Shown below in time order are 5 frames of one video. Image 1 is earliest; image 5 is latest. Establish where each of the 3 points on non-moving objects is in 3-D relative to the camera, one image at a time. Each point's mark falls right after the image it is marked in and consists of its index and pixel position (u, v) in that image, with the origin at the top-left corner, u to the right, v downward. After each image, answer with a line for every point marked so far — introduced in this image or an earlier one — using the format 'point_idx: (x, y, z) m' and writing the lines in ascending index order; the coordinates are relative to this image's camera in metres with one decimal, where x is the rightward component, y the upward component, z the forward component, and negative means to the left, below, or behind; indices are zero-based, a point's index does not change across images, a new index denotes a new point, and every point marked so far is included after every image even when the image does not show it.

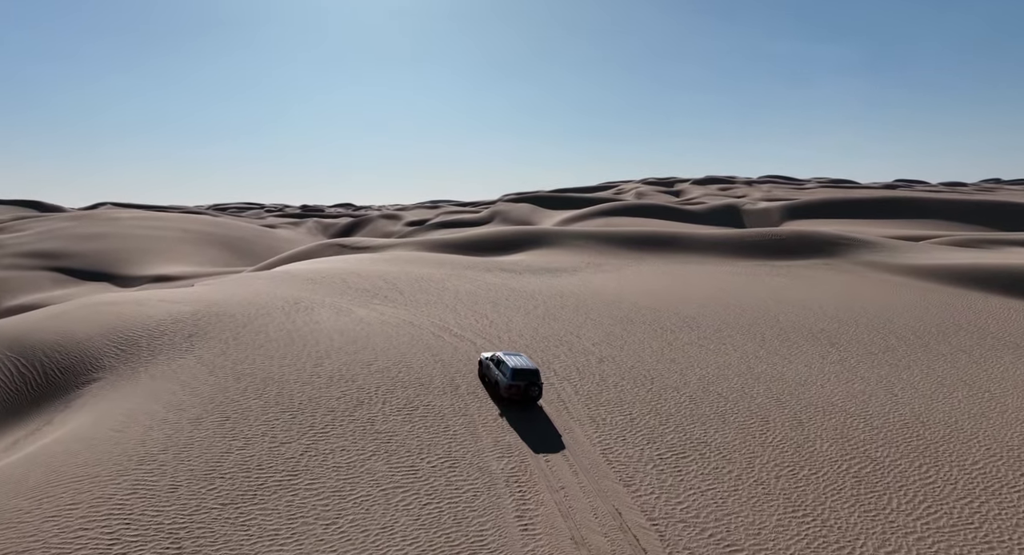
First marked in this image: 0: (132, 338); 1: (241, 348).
0: (-12.1, -2.0, +17.6) m
1: (-8.9, -2.3, +18.1) m
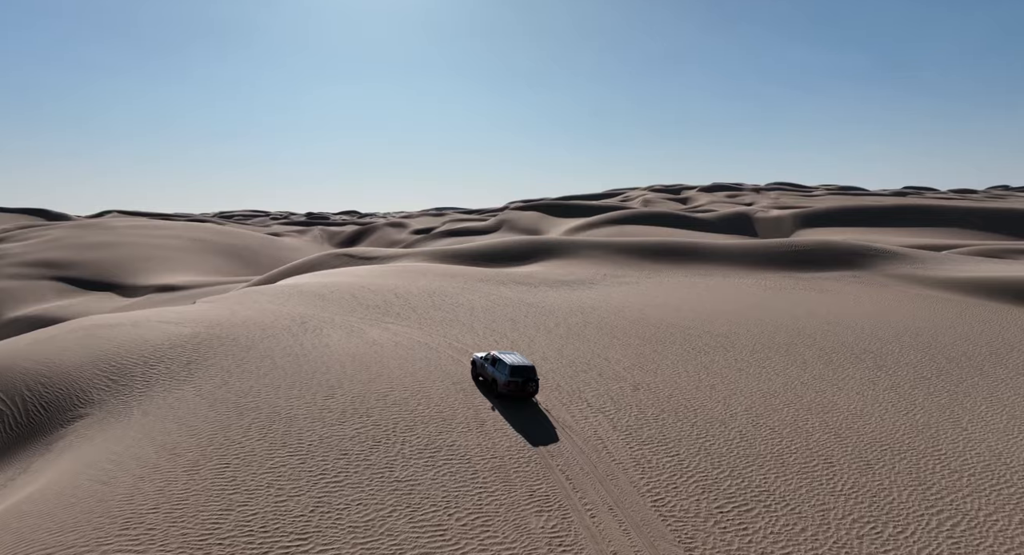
0: (-11.2, -2.6, +16.0) m
1: (-8.0, -2.9, +16.5) m
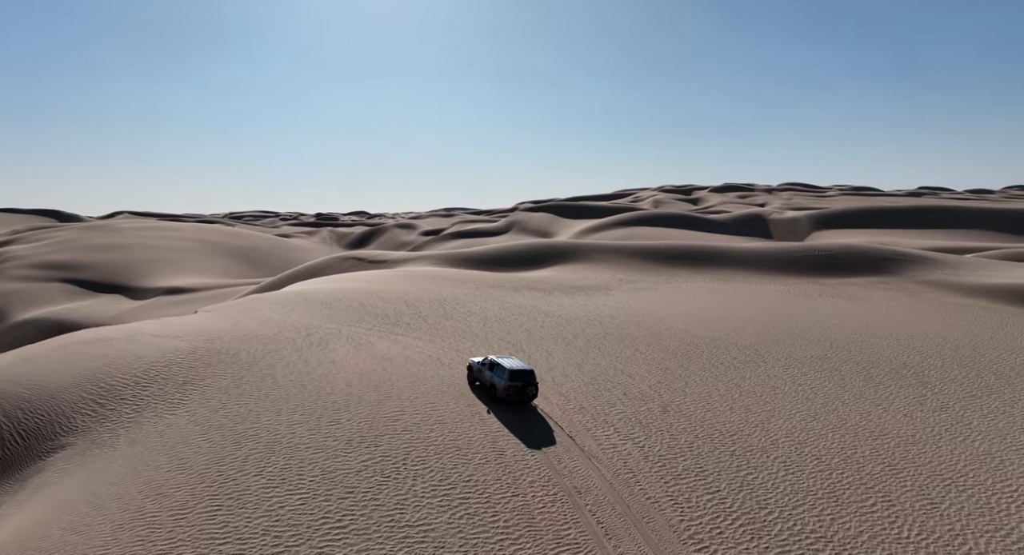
0: (-10.6, -3.0, +14.8) m
1: (-7.4, -3.3, +15.2) m
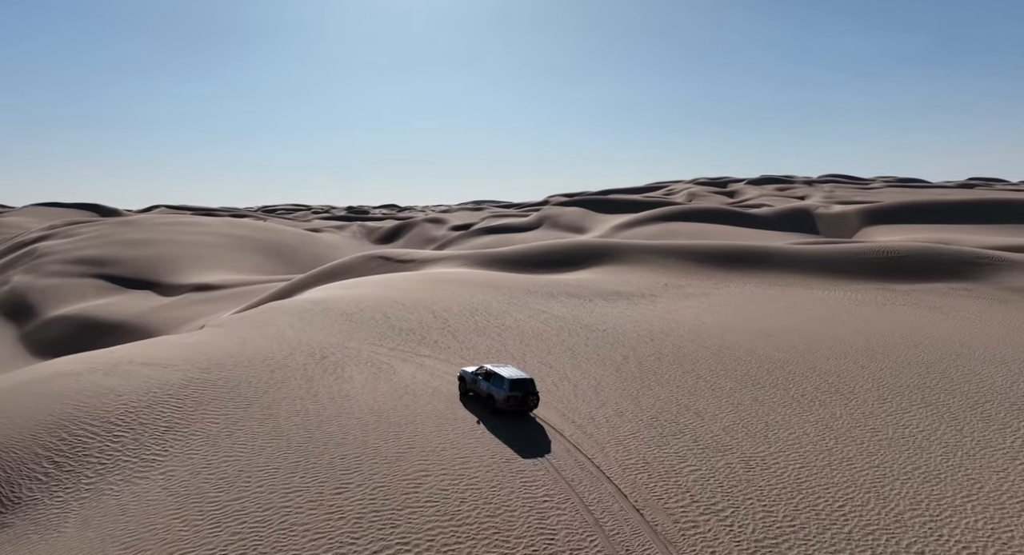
0: (-9.5, -3.6, +12.1) m
1: (-6.3, -3.9, +12.4) m
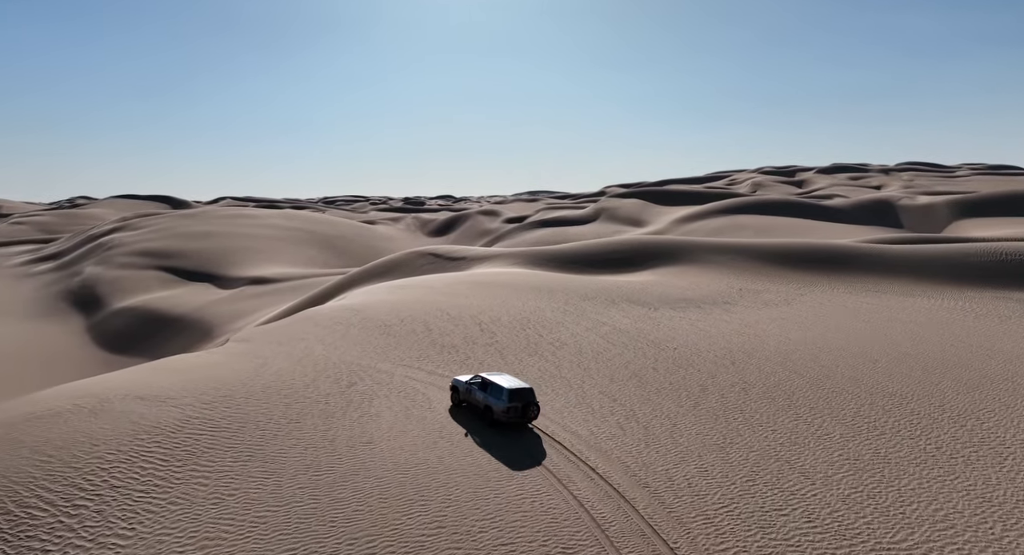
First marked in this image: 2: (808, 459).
0: (-8.5, -4.1, +9.8) m
1: (-5.2, -4.5, +9.8) m
2: (+8.3, -4.7, +15.5) m
